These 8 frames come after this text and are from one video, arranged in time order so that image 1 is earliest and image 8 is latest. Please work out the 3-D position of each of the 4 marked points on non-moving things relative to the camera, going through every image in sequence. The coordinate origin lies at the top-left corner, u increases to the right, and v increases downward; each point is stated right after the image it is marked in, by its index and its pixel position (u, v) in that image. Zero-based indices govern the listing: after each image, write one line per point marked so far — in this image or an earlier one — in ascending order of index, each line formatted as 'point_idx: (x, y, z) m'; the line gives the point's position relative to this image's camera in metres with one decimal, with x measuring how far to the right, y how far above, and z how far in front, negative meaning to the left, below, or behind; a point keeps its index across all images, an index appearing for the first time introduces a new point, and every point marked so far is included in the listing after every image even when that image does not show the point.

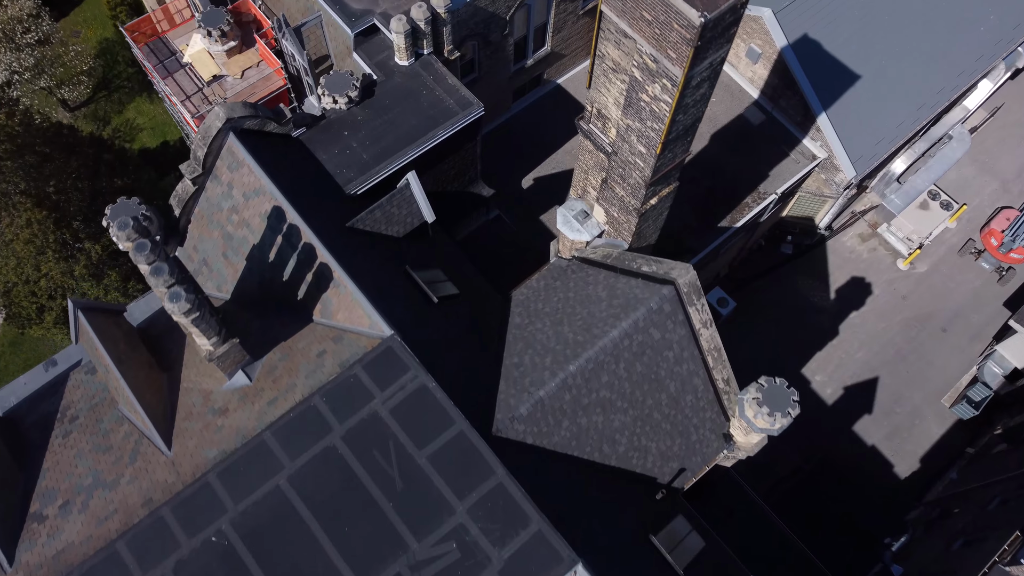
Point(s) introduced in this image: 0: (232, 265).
0: (-5.3, +0.5, +15.2) m
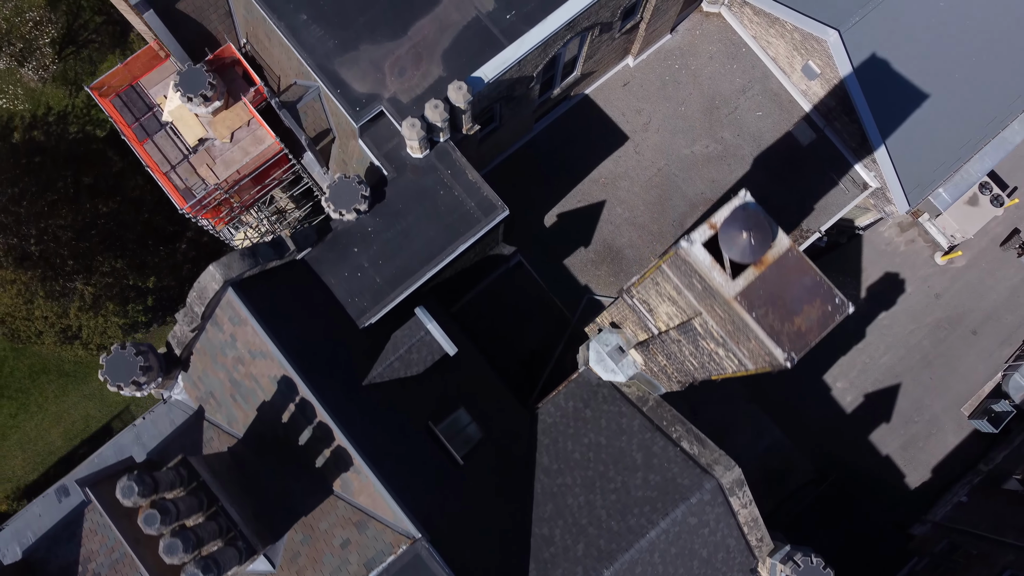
0: (-4.8, -2.2, +14.3) m
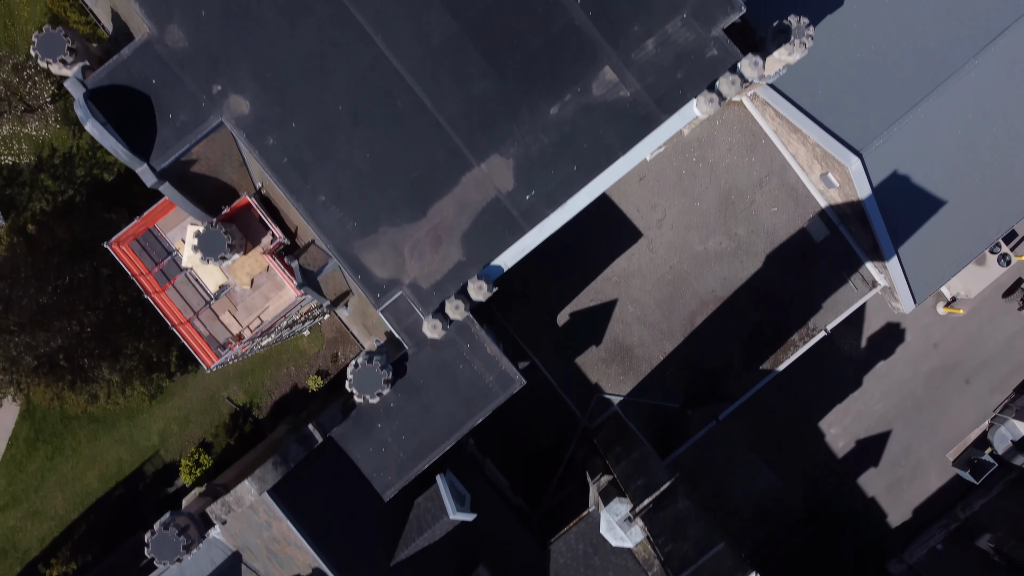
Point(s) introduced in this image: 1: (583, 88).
0: (-4.5, -5.4, +15.5) m
1: (+1.3, +3.7, +14.7) m
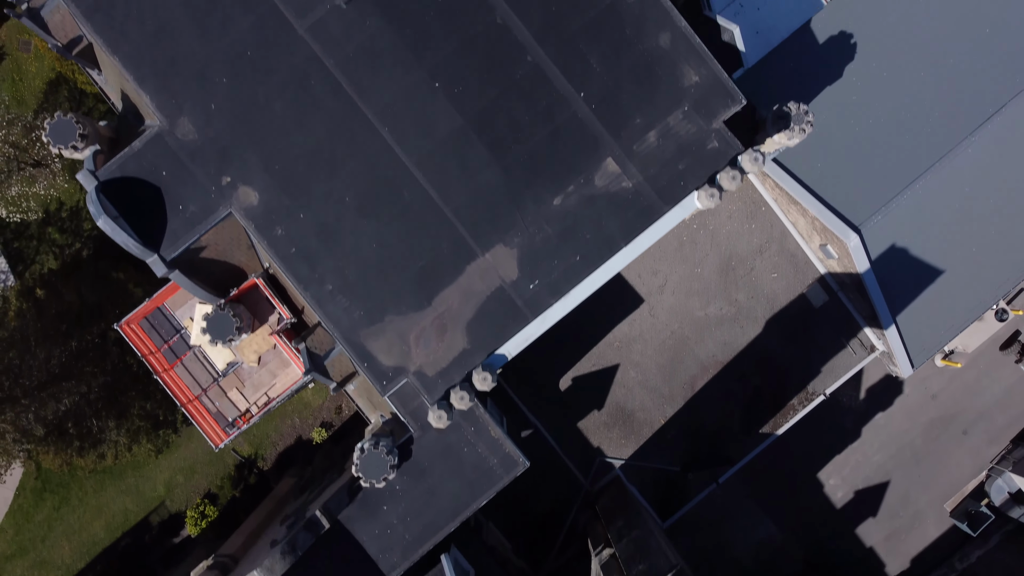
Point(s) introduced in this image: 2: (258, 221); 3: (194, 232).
0: (-4.4, -7.1, +15.7) m
1: (+1.4, +2.0, +14.9) m
2: (-4.7, +1.2, +14.9) m
3: (-5.9, +1.0, +14.8) m
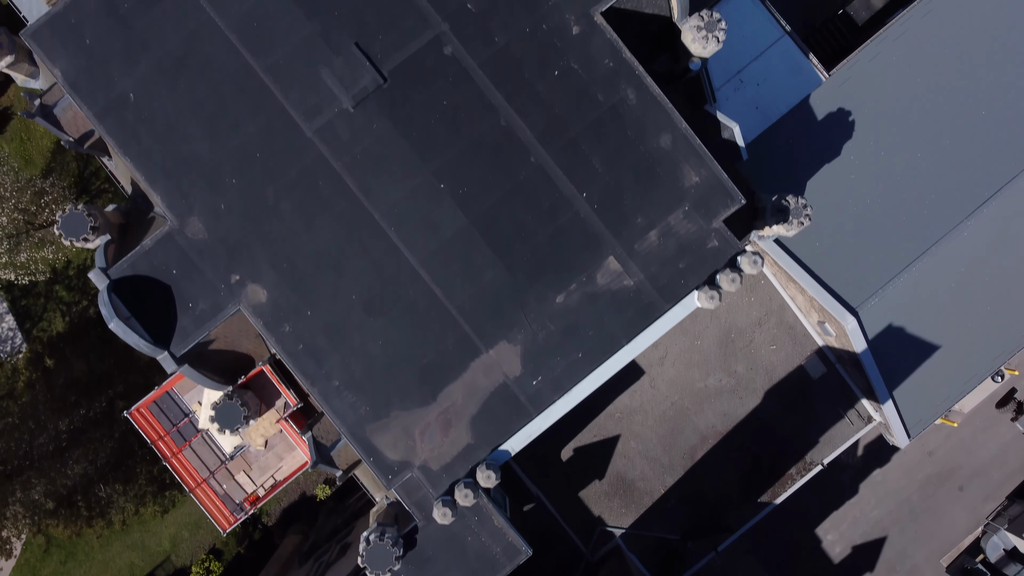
0: (-4.4, -8.9, +16.0) m
1: (+1.4, +0.2, +15.2) m
2: (-4.7, -0.6, +15.2) m
3: (-5.8, -0.8, +15.1) m
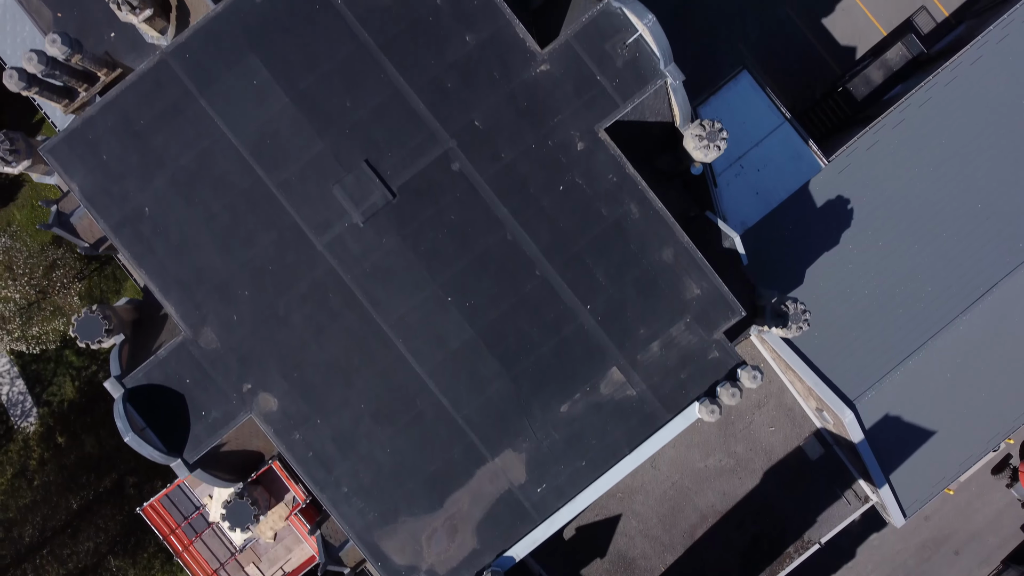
0: (-4.3, -11.0, +16.4) m
1: (+1.5, -1.9, +15.6) m
2: (-4.6, -2.7, +15.5) m
3: (-5.7, -2.9, +15.4) m
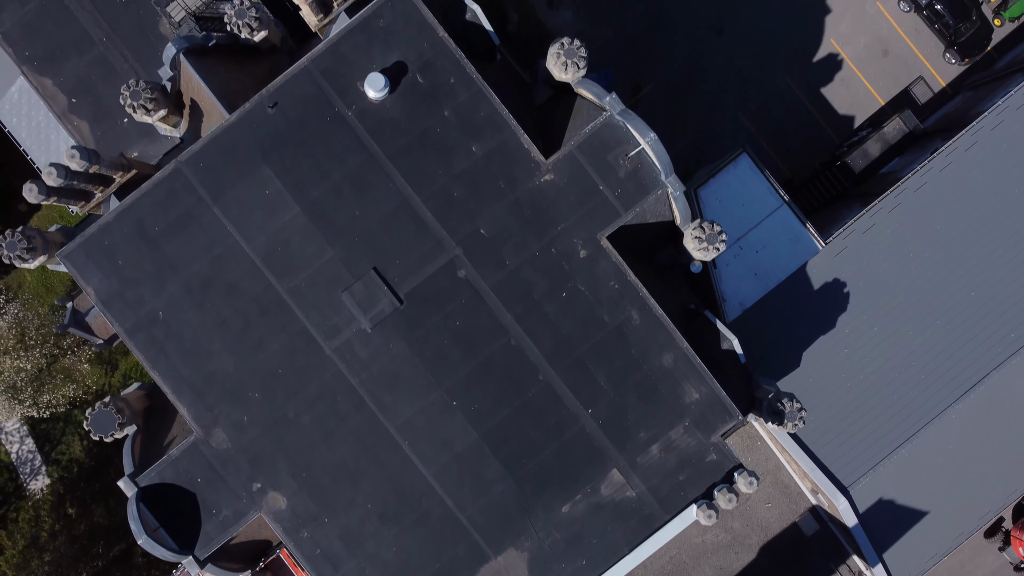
0: (-4.3, -13.0, +16.8) m
1: (+1.6, -4.0, +16.0) m
2: (-4.5, -4.7, +16.0) m
3: (-5.7, -4.9, +15.9) m
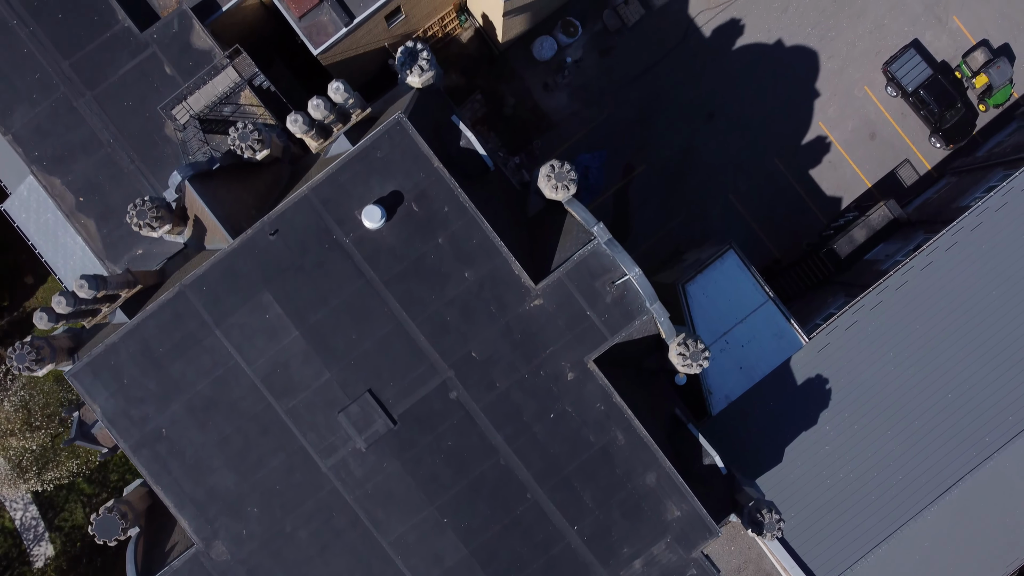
0: (-4.7, -15.5, +17.4) m
1: (+1.4, -6.5, +16.7) m
2: (-4.8, -7.2, +16.6) m
3: (-5.9, -7.3, +16.5) m
